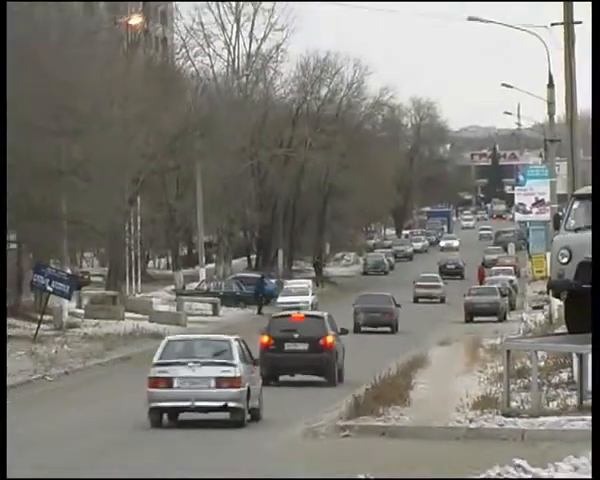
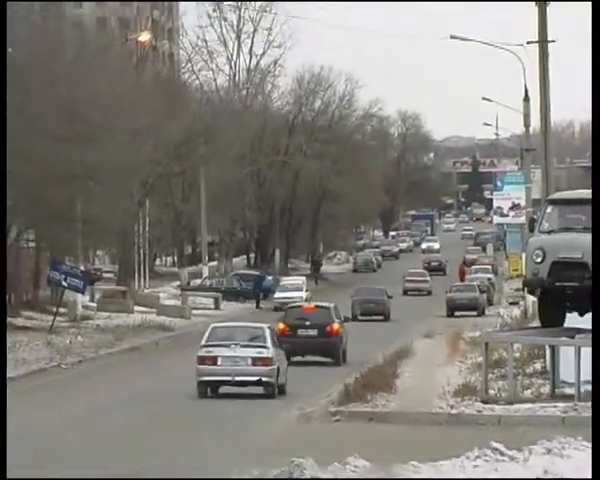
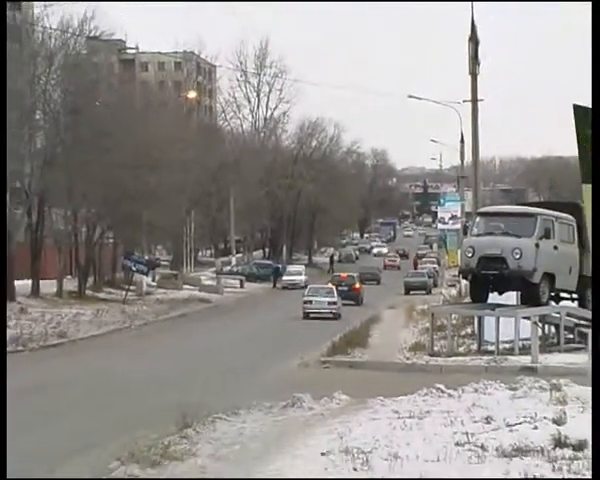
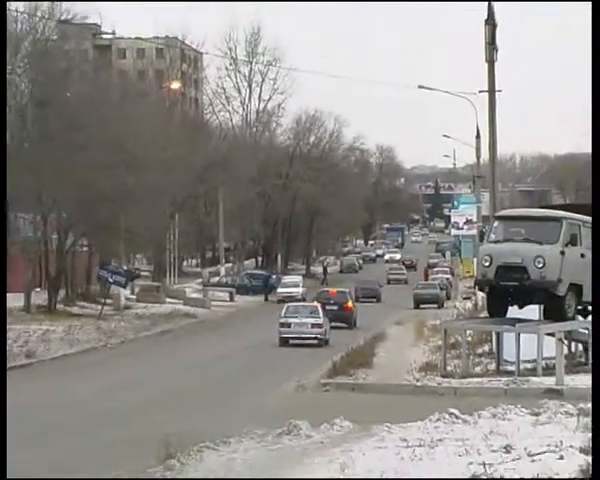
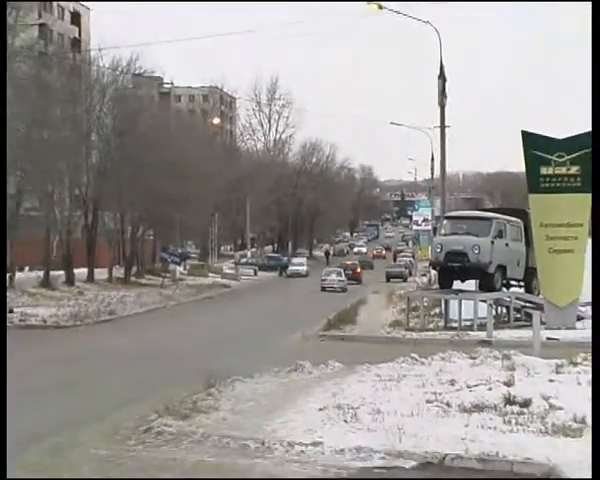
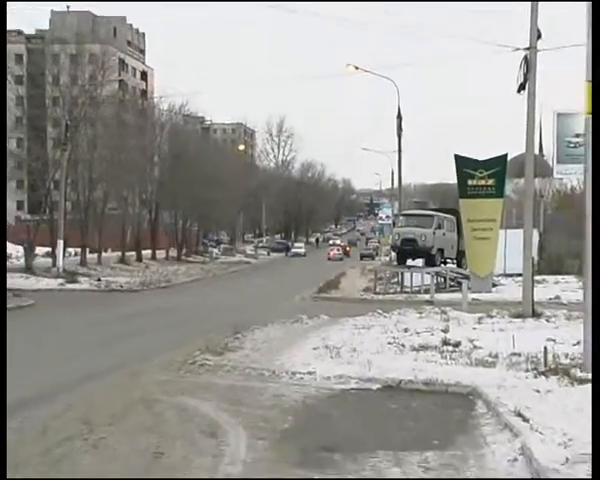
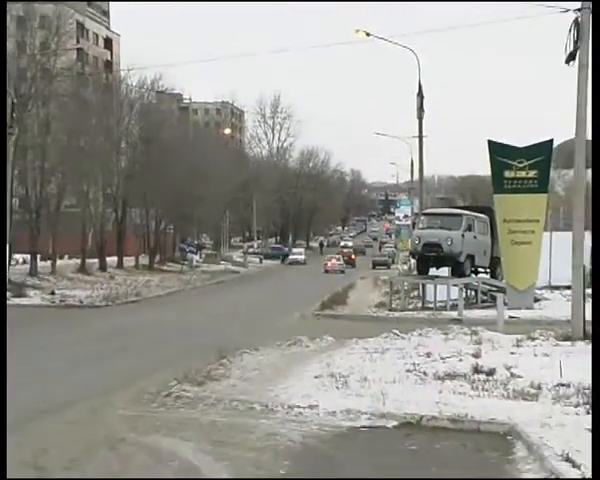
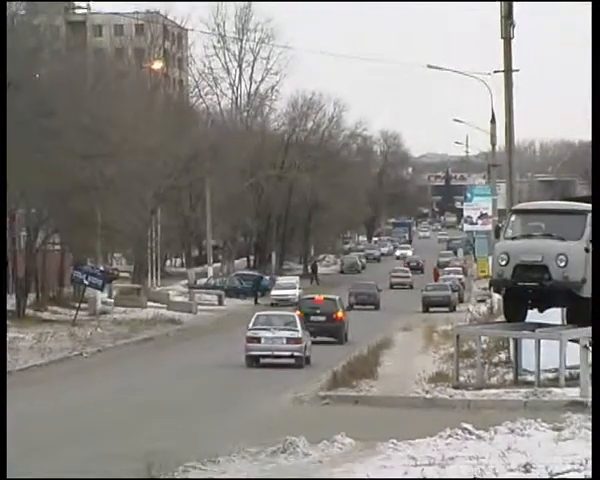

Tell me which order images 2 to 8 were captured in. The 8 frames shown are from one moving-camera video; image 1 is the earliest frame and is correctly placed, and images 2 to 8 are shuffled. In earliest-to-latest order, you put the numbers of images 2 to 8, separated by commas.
2, 8, 4, 3, 5, 7, 6
